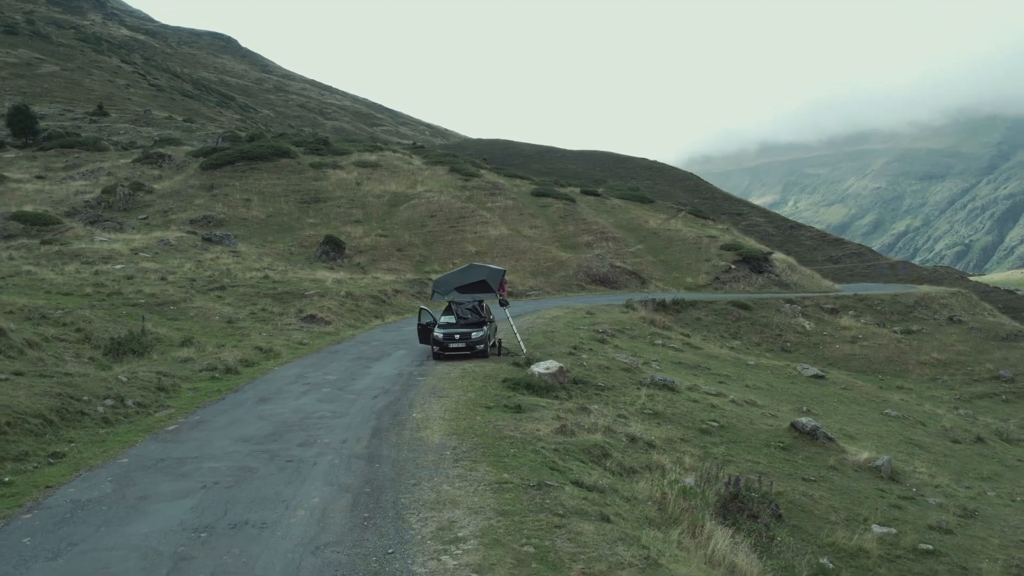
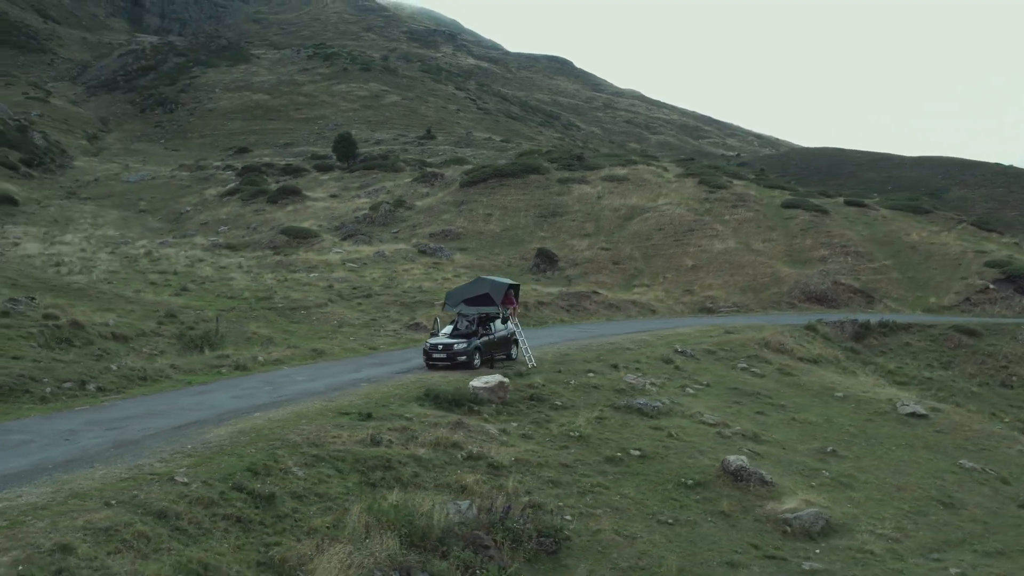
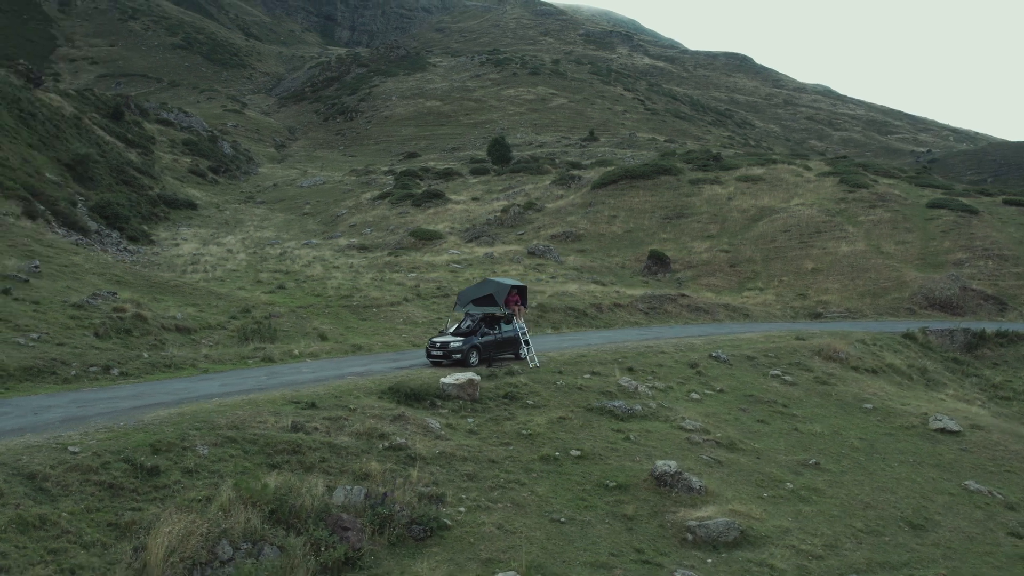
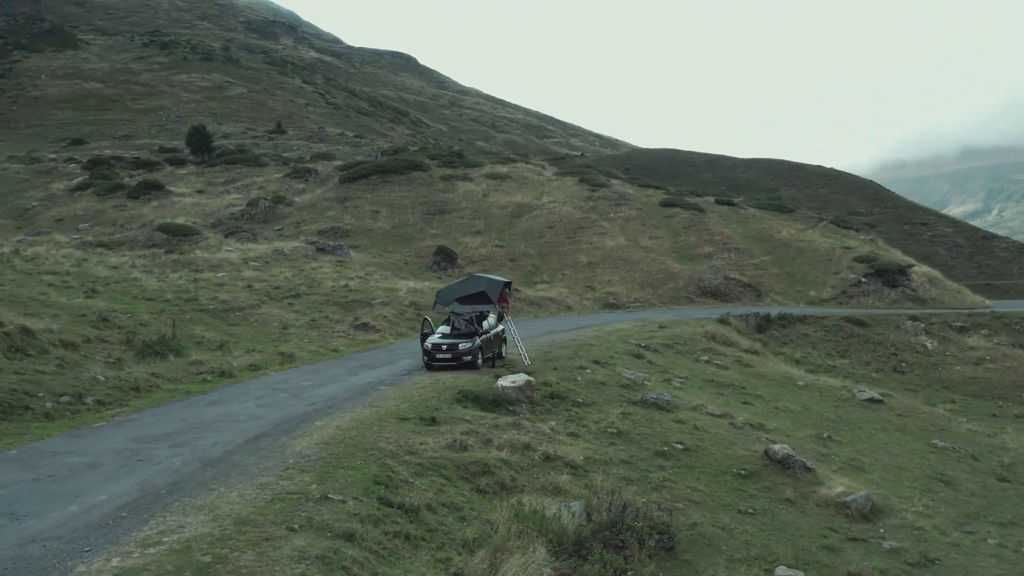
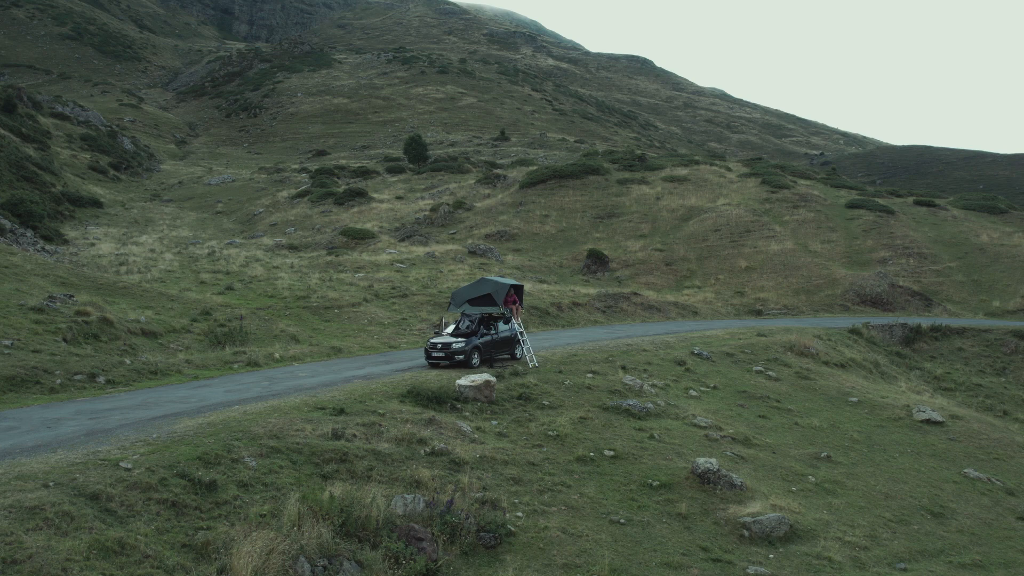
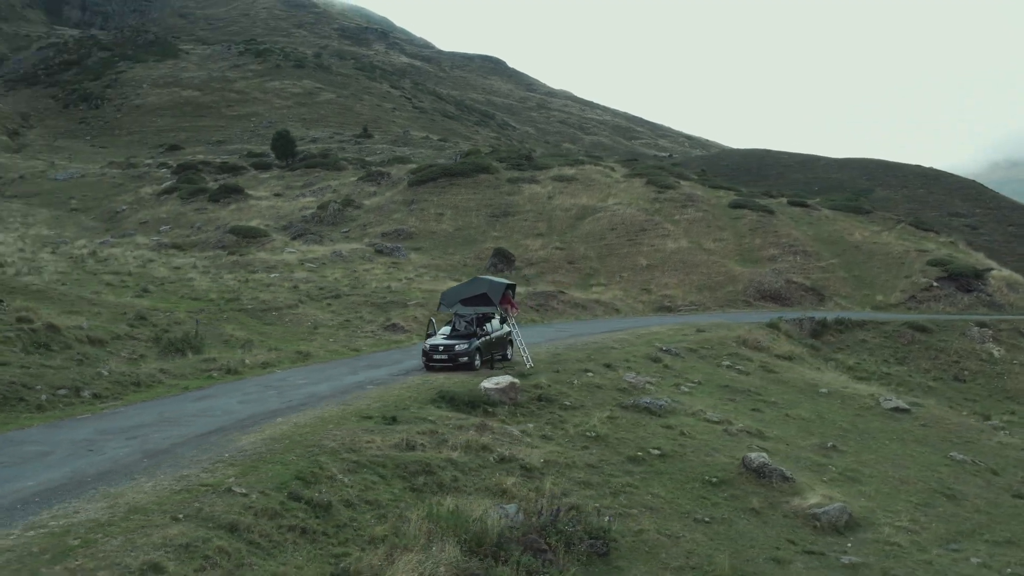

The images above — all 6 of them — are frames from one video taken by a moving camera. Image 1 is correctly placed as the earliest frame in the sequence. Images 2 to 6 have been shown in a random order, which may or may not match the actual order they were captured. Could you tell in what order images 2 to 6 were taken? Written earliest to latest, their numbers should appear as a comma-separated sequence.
4, 6, 2, 5, 3
